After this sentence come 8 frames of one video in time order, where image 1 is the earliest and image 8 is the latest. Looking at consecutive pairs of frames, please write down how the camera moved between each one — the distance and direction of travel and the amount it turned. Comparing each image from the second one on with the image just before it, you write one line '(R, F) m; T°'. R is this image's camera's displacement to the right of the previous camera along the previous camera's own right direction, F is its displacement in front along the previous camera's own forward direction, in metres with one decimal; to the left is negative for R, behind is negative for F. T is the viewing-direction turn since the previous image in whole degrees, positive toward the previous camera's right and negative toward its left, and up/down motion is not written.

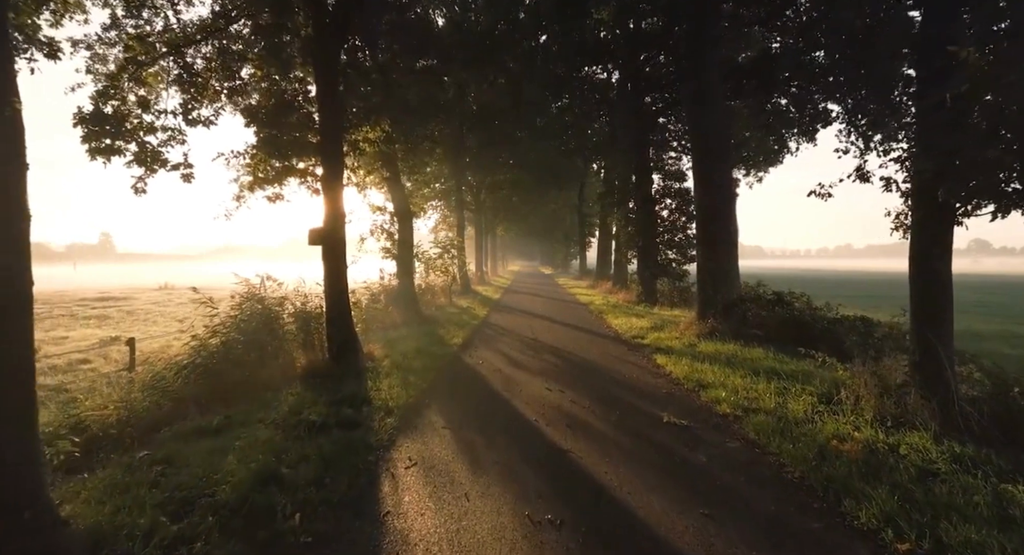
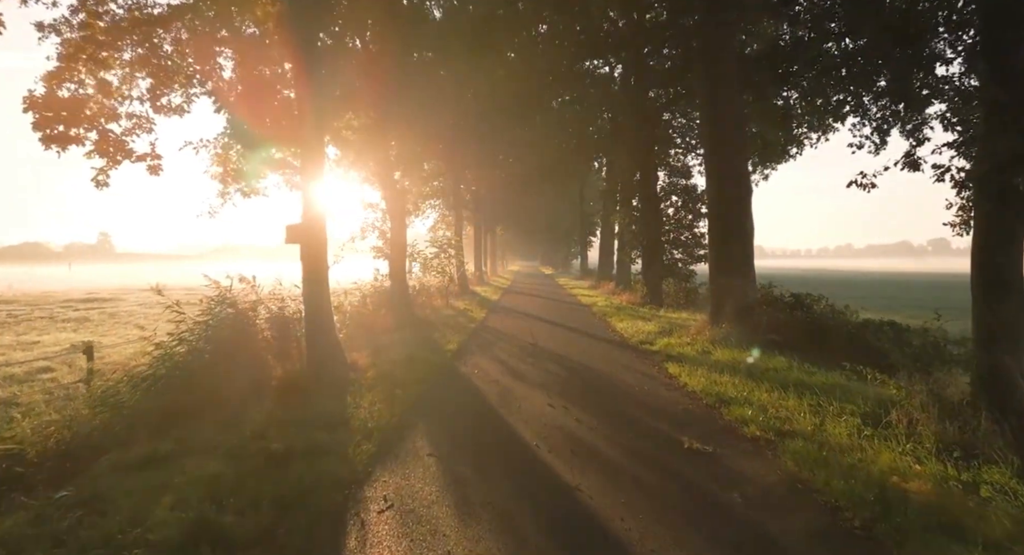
(0.0, +0.8) m; 0°
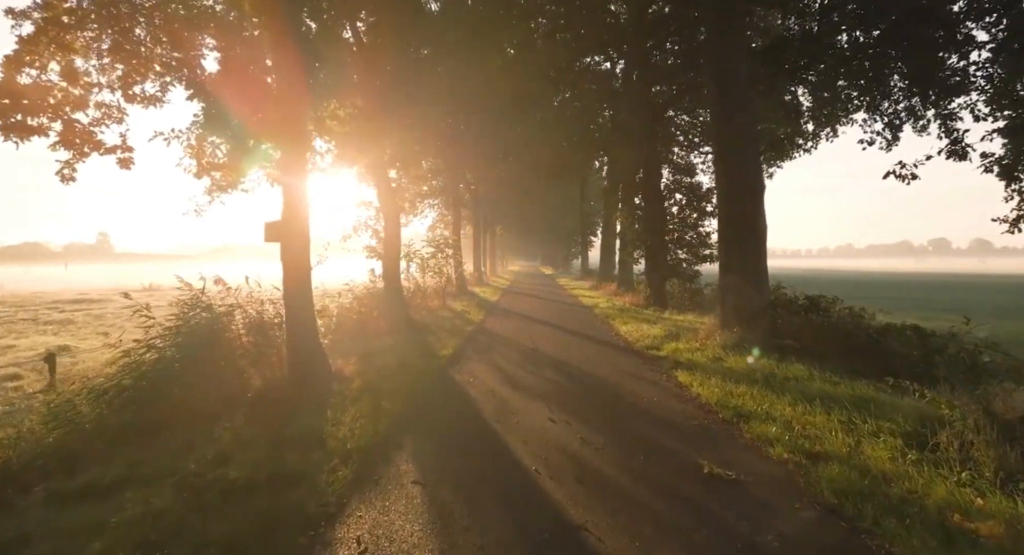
(0.0, +0.6) m; 0°
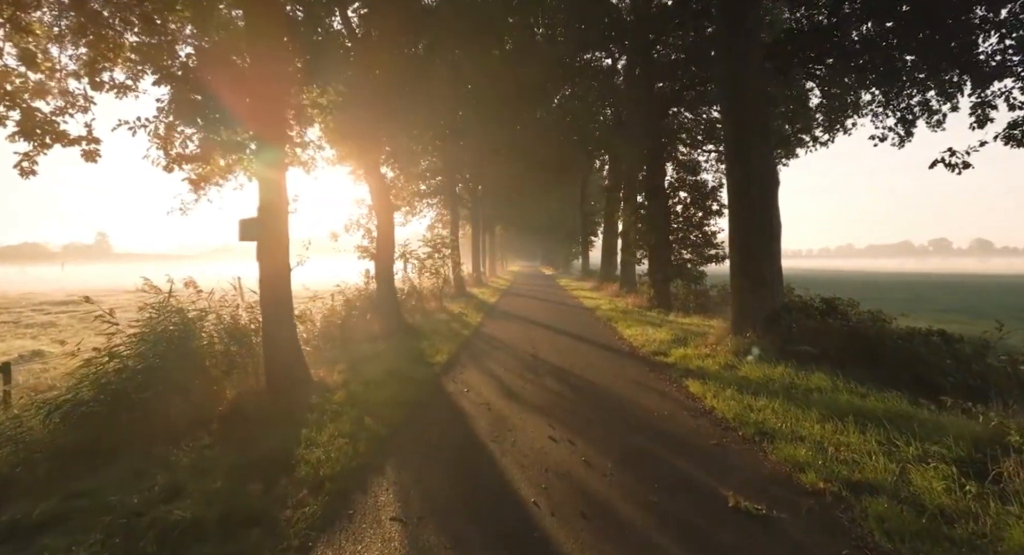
(0.0, +0.6) m; 0°
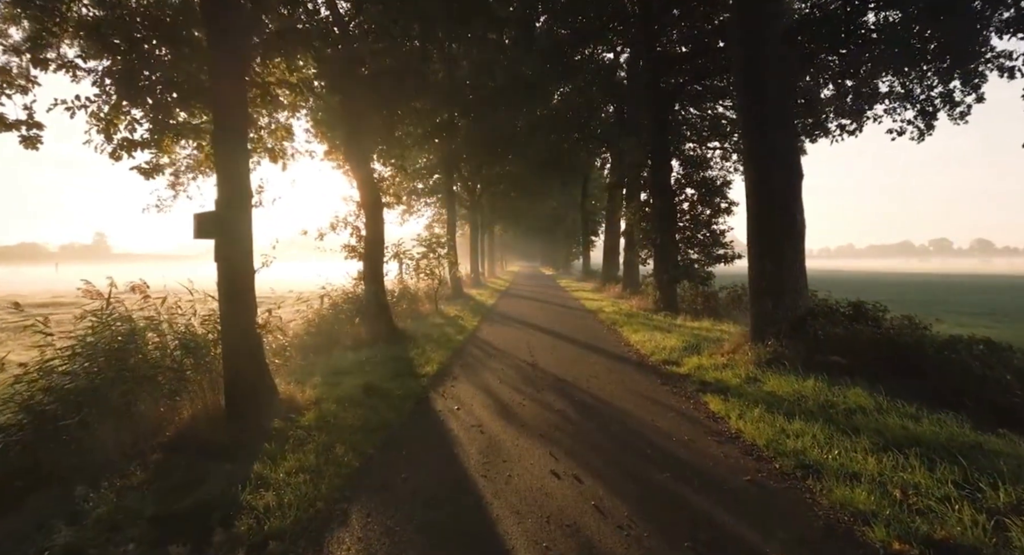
(0.0, +0.9) m; 0°
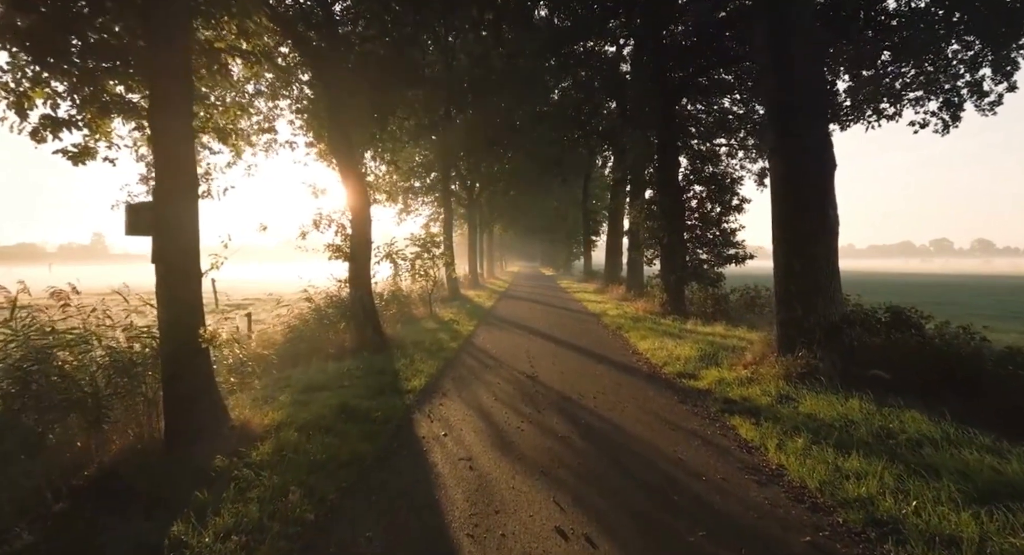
(0.0, +1.0) m; 0°
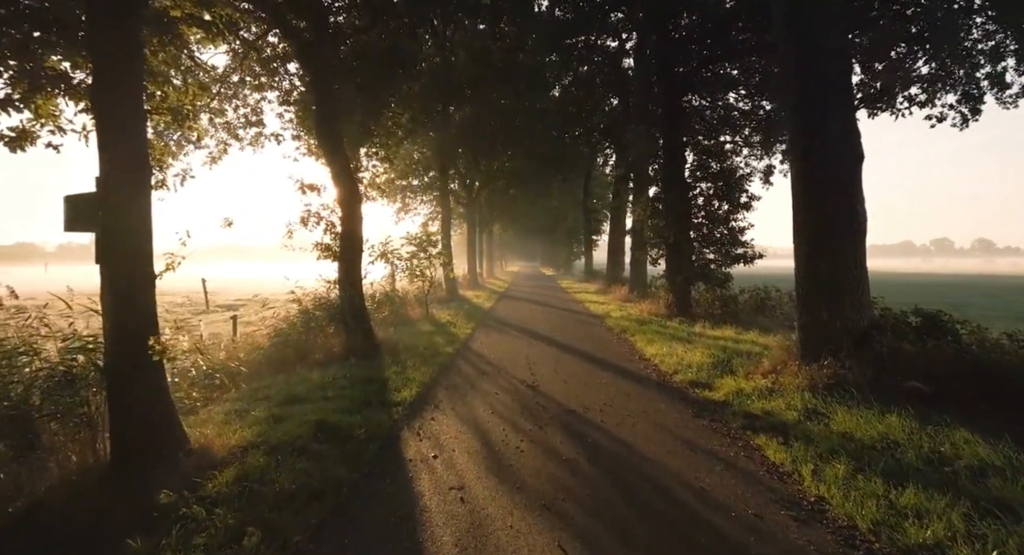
(0.0, +0.7) m; 0°
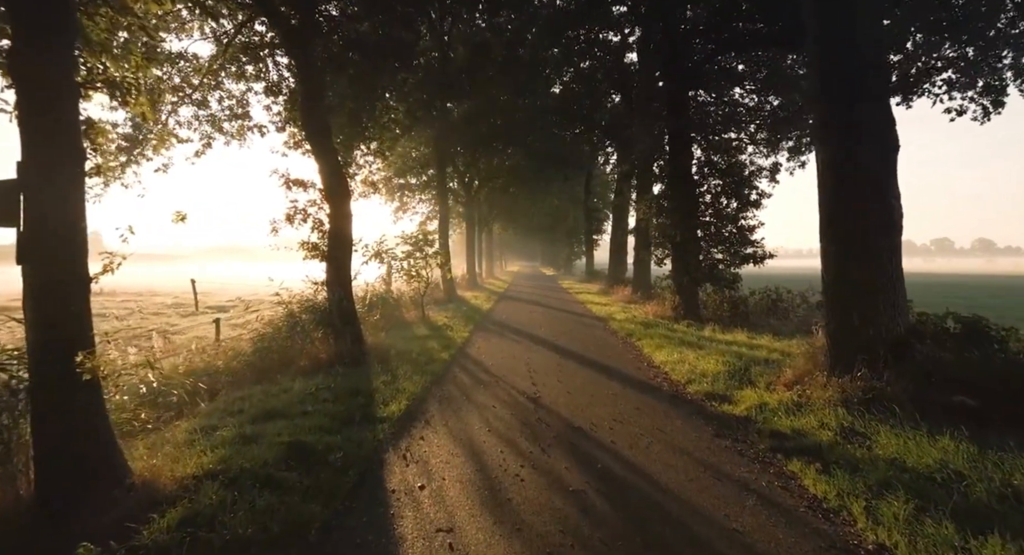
(0.0, +0.7) m; 0°
